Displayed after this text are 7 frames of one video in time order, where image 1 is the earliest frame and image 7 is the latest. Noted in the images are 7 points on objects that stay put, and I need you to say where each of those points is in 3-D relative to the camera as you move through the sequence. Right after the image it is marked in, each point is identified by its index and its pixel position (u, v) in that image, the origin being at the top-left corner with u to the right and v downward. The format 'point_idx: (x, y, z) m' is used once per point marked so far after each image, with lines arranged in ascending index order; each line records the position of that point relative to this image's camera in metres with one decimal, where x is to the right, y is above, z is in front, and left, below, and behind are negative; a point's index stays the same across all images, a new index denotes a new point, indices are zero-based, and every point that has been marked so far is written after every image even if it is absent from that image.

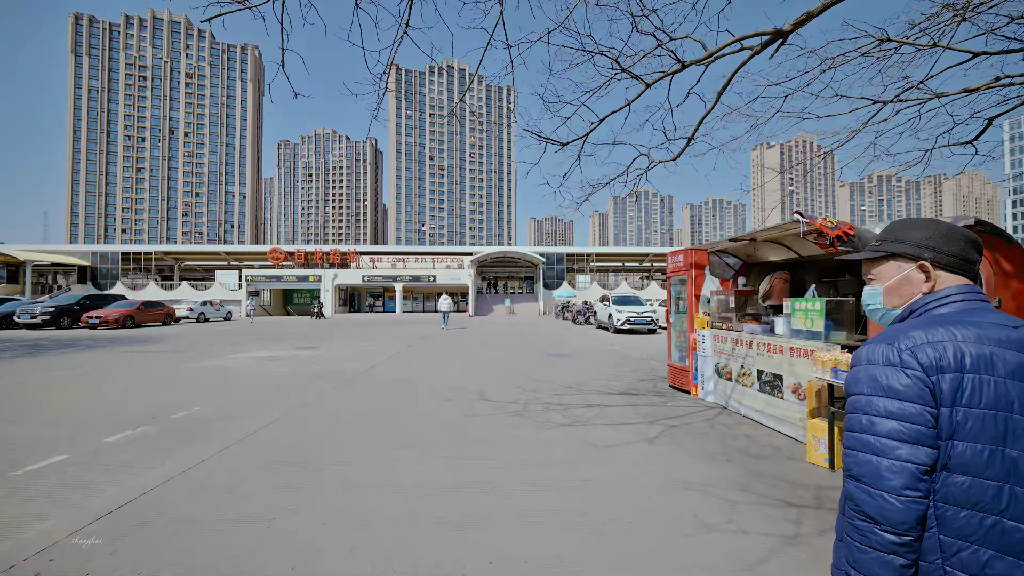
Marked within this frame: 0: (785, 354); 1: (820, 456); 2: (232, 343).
0: (+2.5, -0.6, +4.1) m
1: (+2.3, -1.3, +3.4) m
2: (-8.3, -1.6, +13.4) m
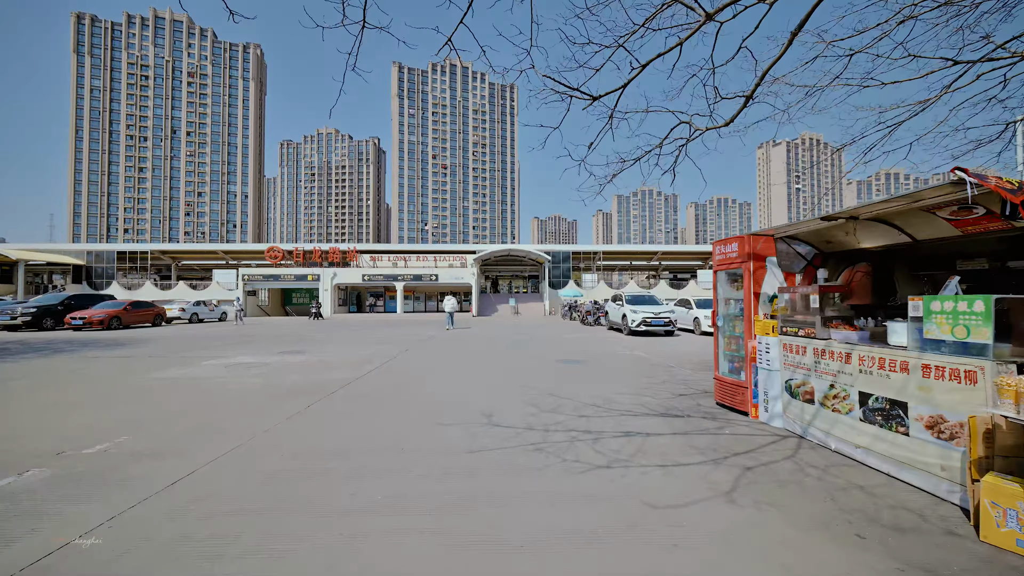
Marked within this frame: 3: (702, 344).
0: (+2.7, -0.6, +3.0) m
1: (+2.5, -1.2, +2.2) m
2: (-8.1, -1.6, +12.3) m
3: (+5.3, -1.6, +12.4) m
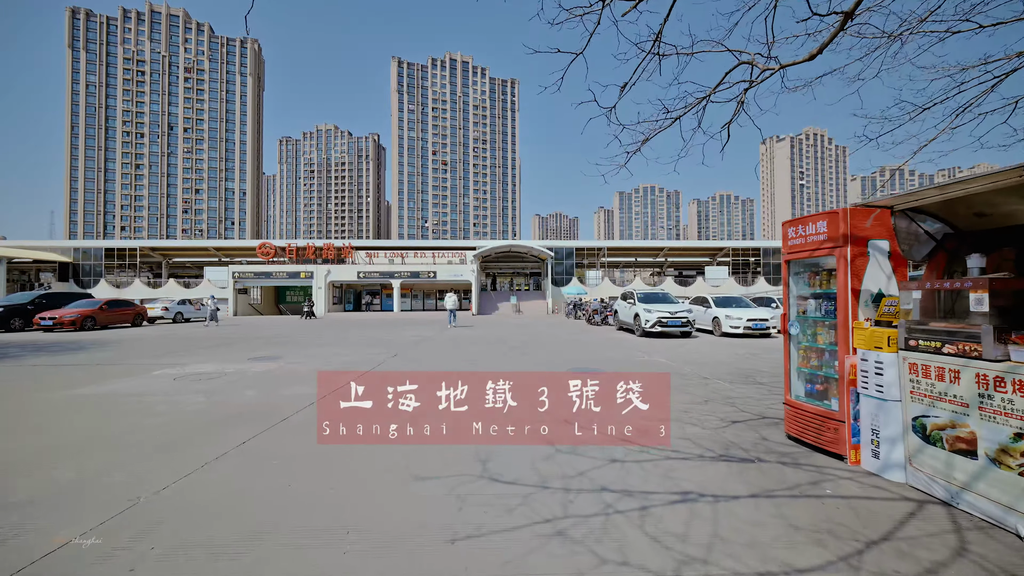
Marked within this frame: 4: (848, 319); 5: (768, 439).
0: (+2.7, -0.5, +1.6) m
1: (+2.5, -1.2, +0.9) m
2: (-8.1, -1.5, +11.0) m
3: (+5.3, -1.5, +11.1) m
4: (+2.6, -0.2, +3.5) m
5: (+2.3, -1.4, +4.0) m
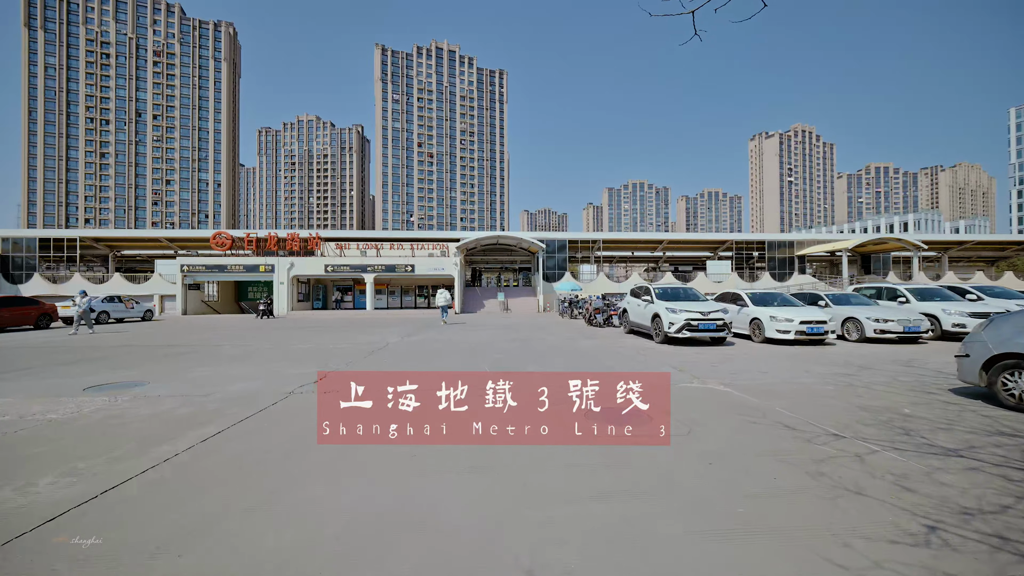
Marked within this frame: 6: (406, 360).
0: (+2.7, -0.5, -1.5) m
1: (+2.5, -1.1, -2.2) m
2: (-8.4, -1.4, +7.6) m
3: (+5.0, -1.3, +8.0) m
4: (+2.5, -0.1, +0.4) m
5: (+2.2, -1.3, +0.9) m
6: (-2.4, -1.6, +10.2) m
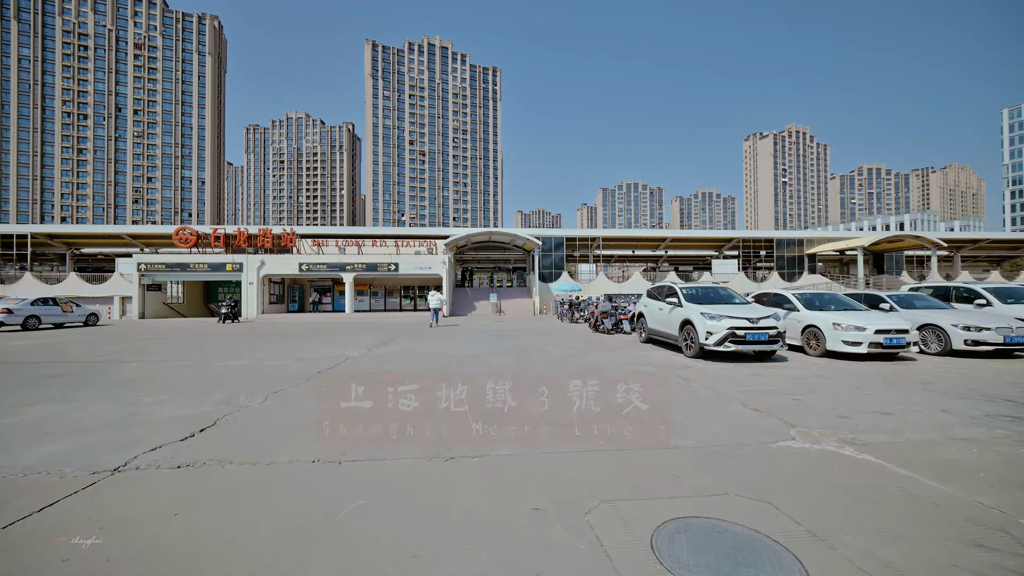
0: (+2.7, -0.4, -3.9) m
1: (+2.5, -1.1, -4.6) m
2: (-8.5, -1.4, +5.0) m
3: (+4.9, -1.3, +5.7) m
4: (+2.5, -0.1, -2.0) m
5: (+2.2, -1.2, -1.5) m
6: (-2.5, -1.6, +7.7) m
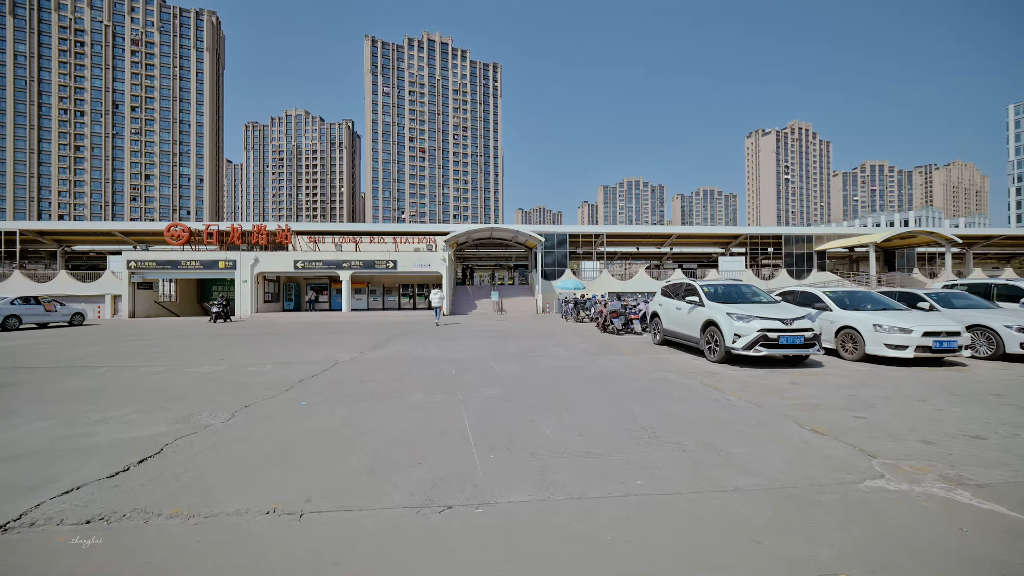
0: (+2.8, -0.4, -4.7) m
1: (+2.6, -1.1, -5.5) m
2: (-8.4, -1.4, +4.2) m
3: (+5.0, -1.3, +4.8) m
4: (+2.6, -0.1, -2.9) m
5: (+2.3, -1.2, -2.3) m
6: (-2.4, -1.5, +6.9) m
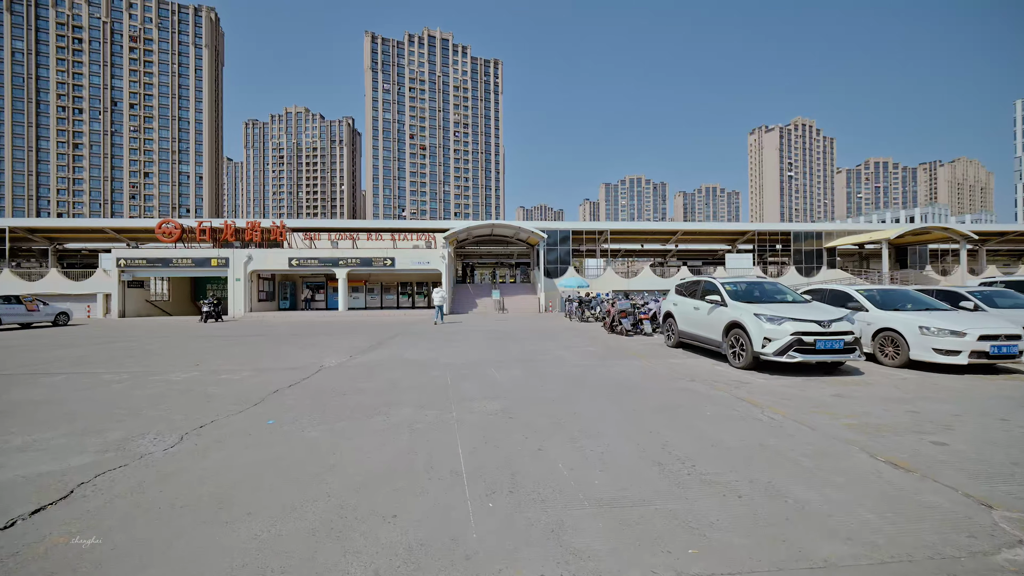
0: (+2.8, -0.5, -5.6) m
1: (+2.6, -1.1, -6.3) m
2: (-8.3, -1.4, +3.4) m
3: (+5.0, -1.3, +4.0) m
4: (+2.6, -0.1, -3.7) m
5: (+2.3, -1.3, -3.2) m
6: (-2.4, -1.5, +6.1) m
